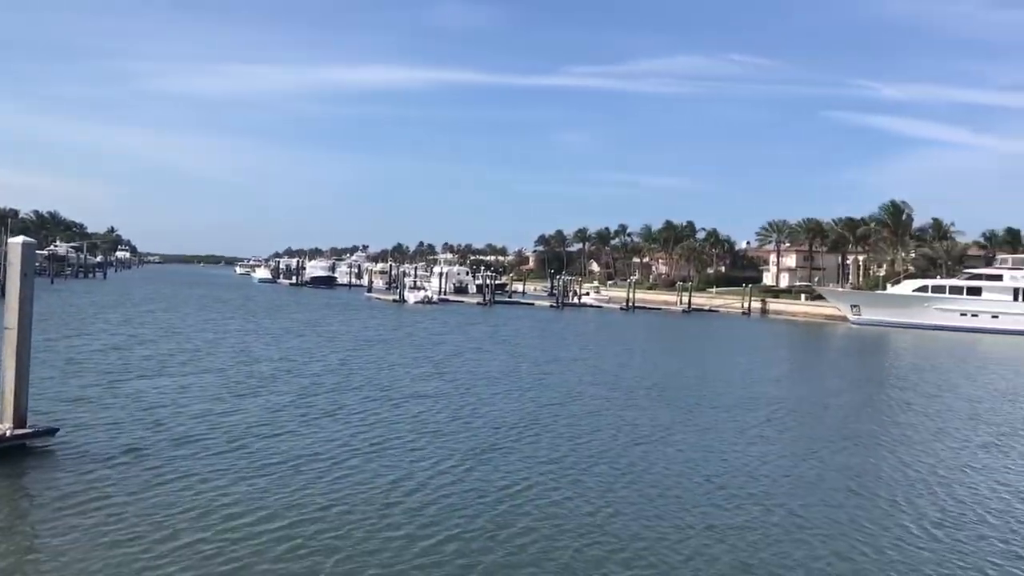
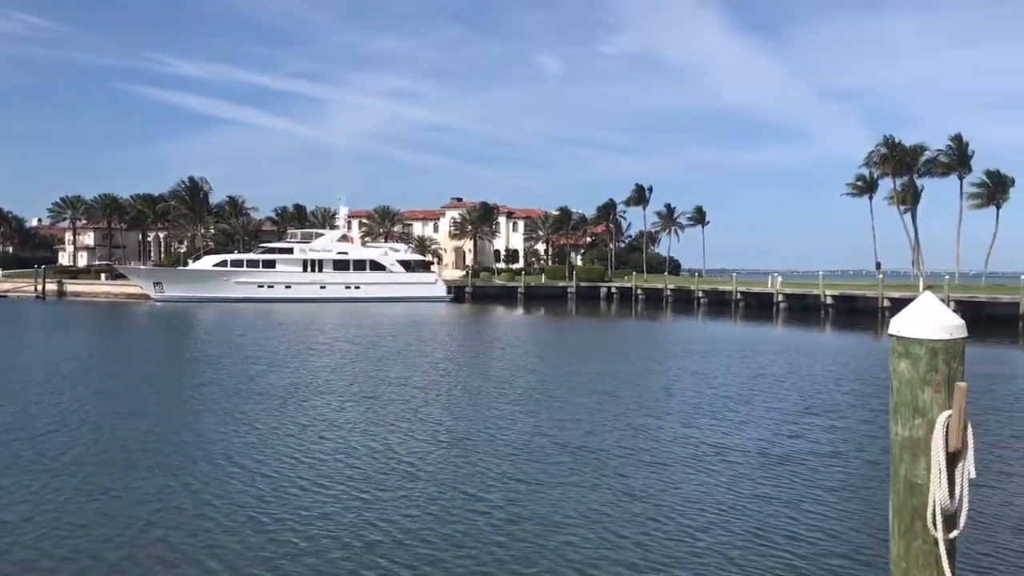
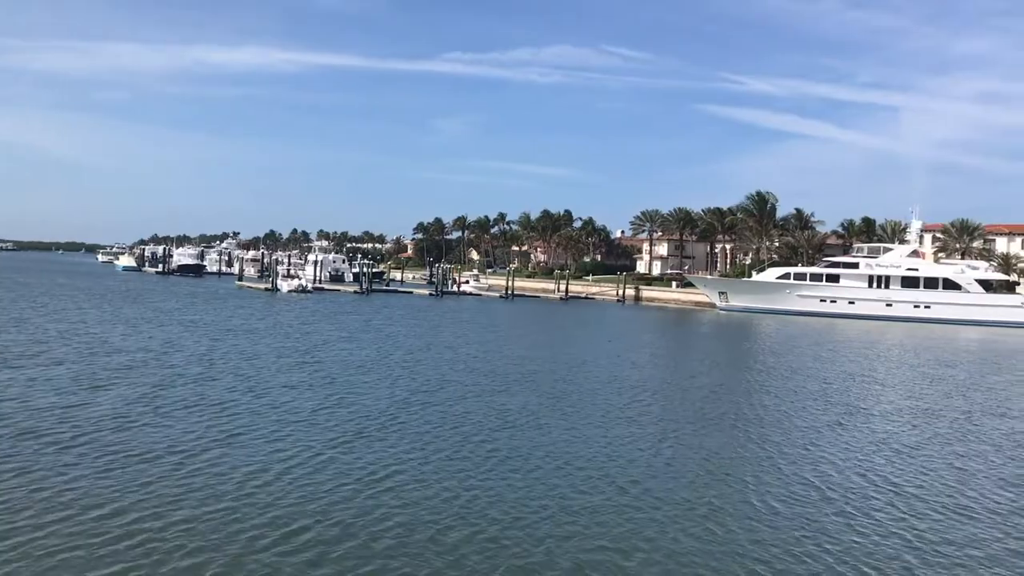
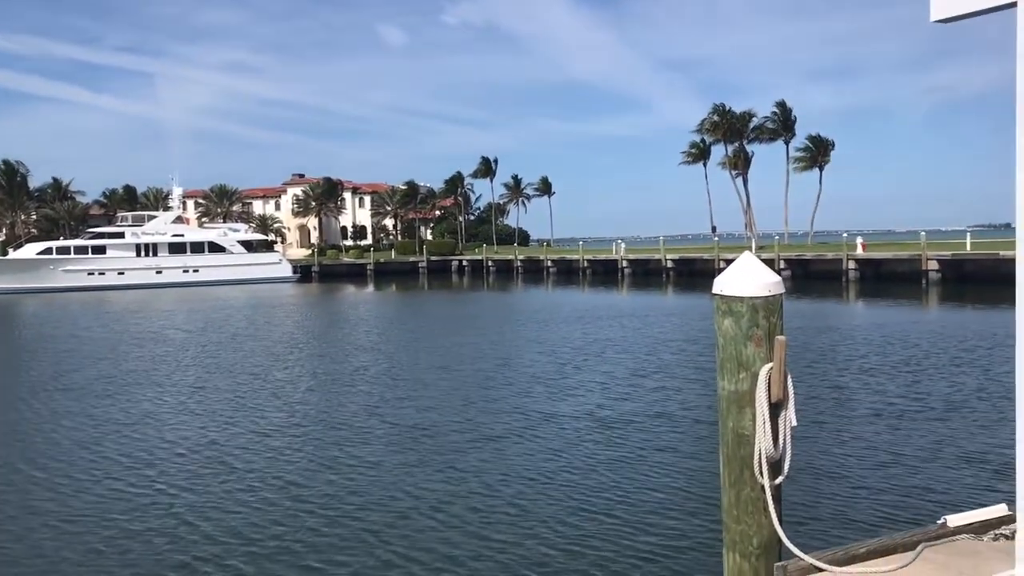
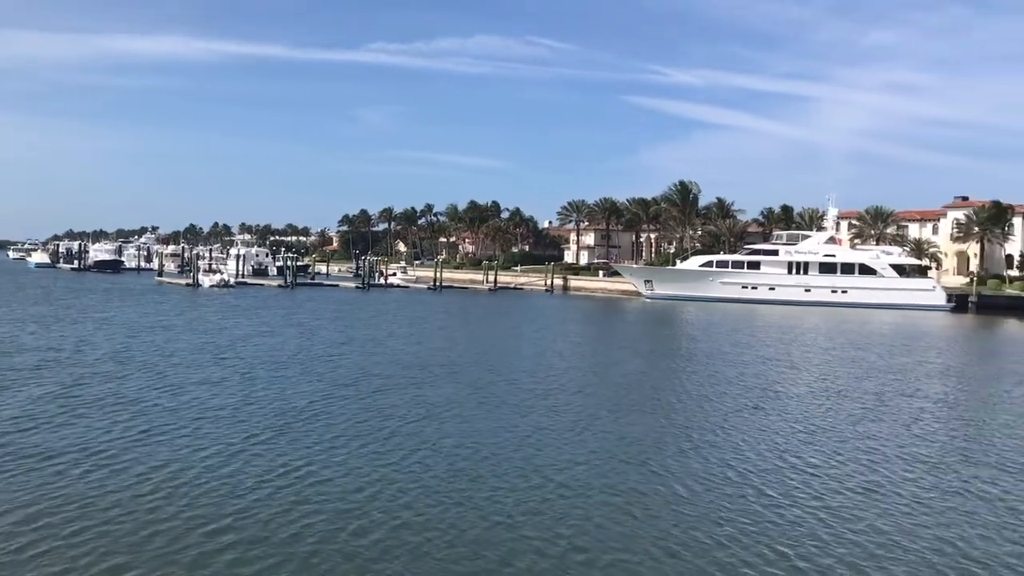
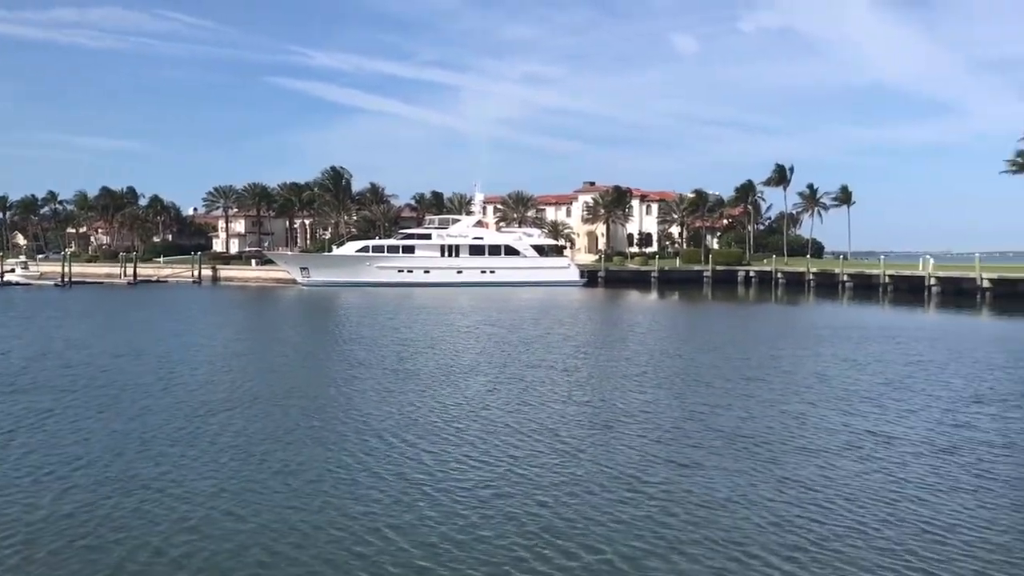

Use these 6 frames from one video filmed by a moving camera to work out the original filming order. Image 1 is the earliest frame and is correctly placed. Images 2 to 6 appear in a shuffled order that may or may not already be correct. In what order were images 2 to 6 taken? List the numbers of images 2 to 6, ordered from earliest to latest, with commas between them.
3, 5, 6, 2, 4
